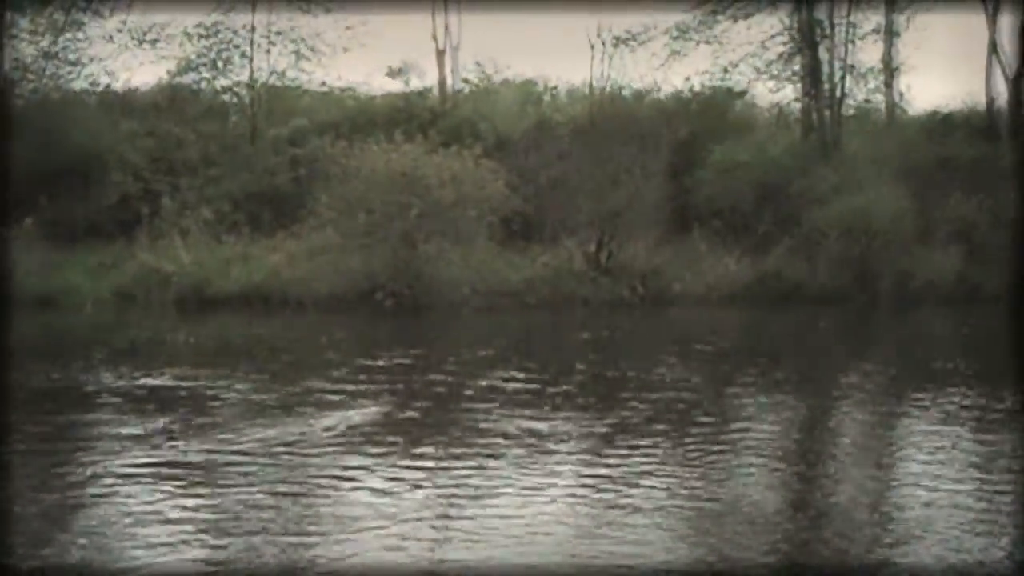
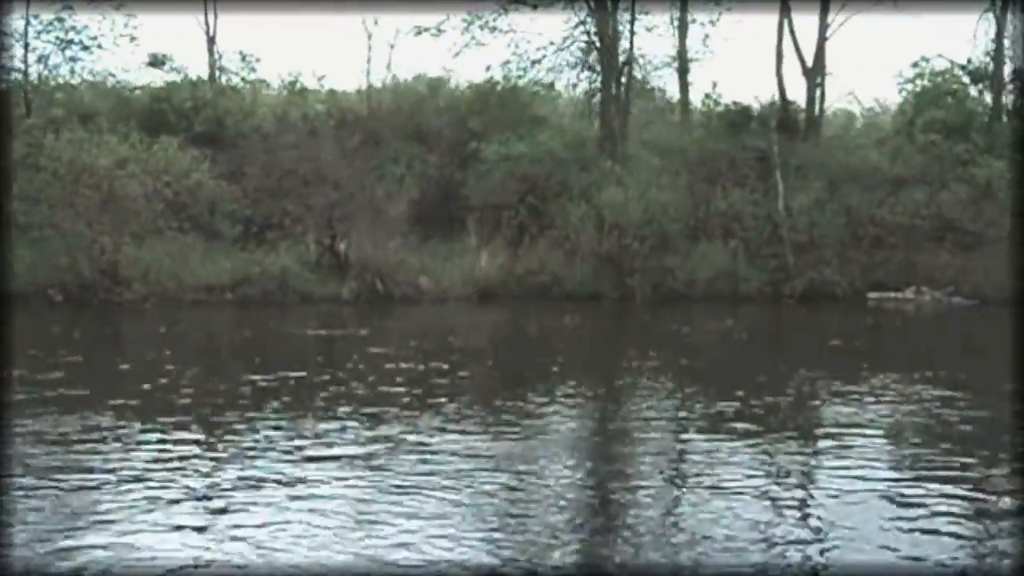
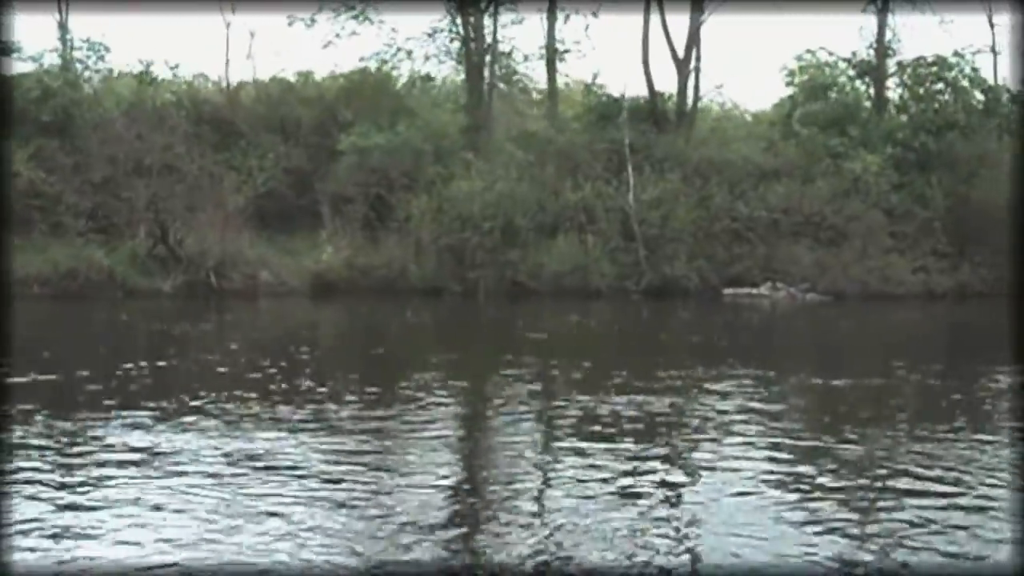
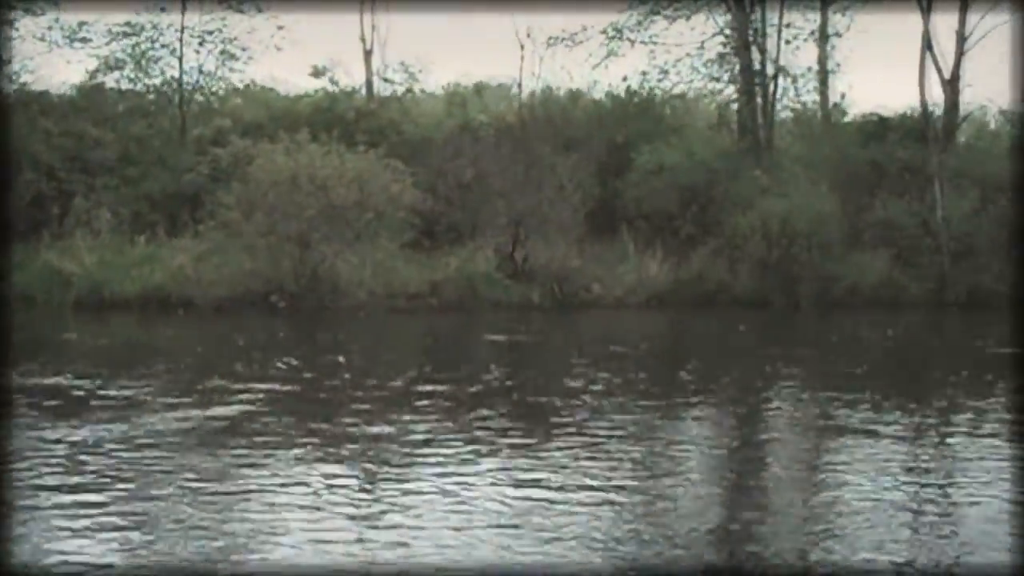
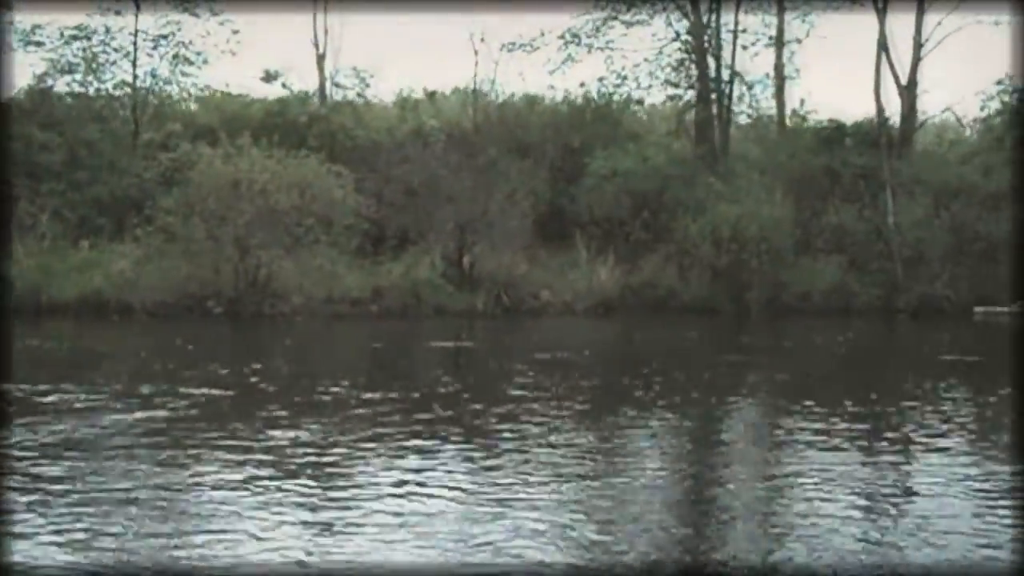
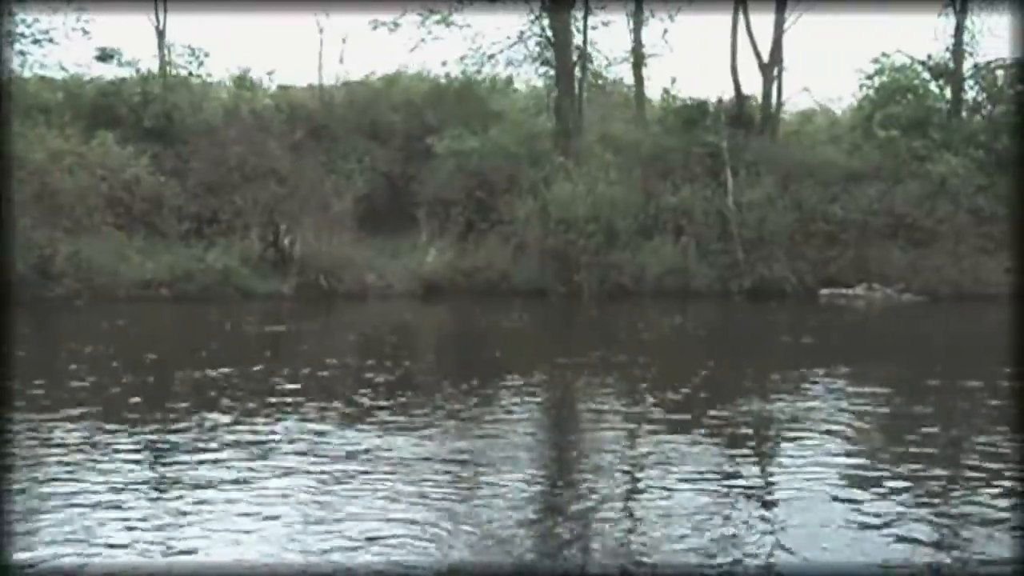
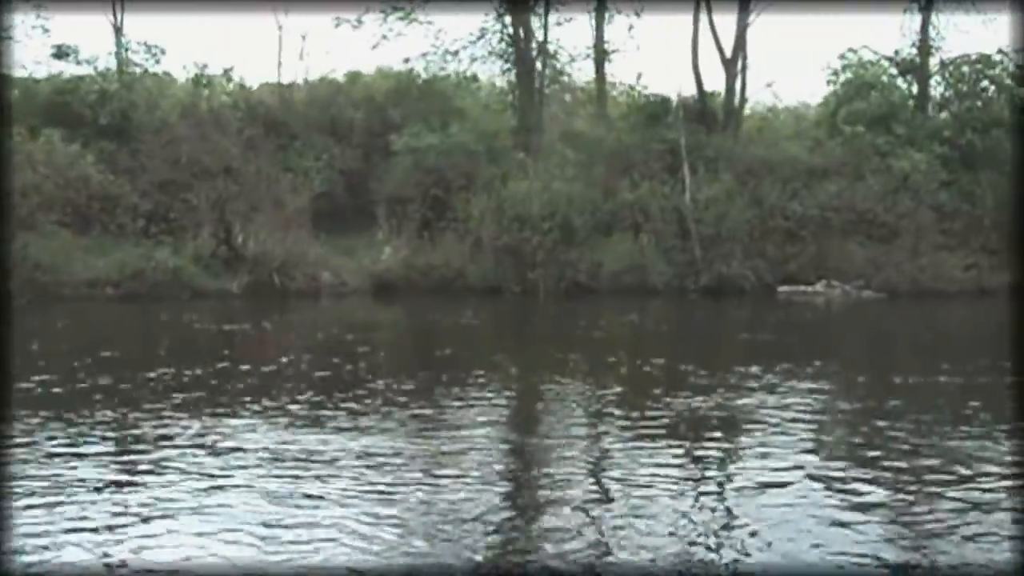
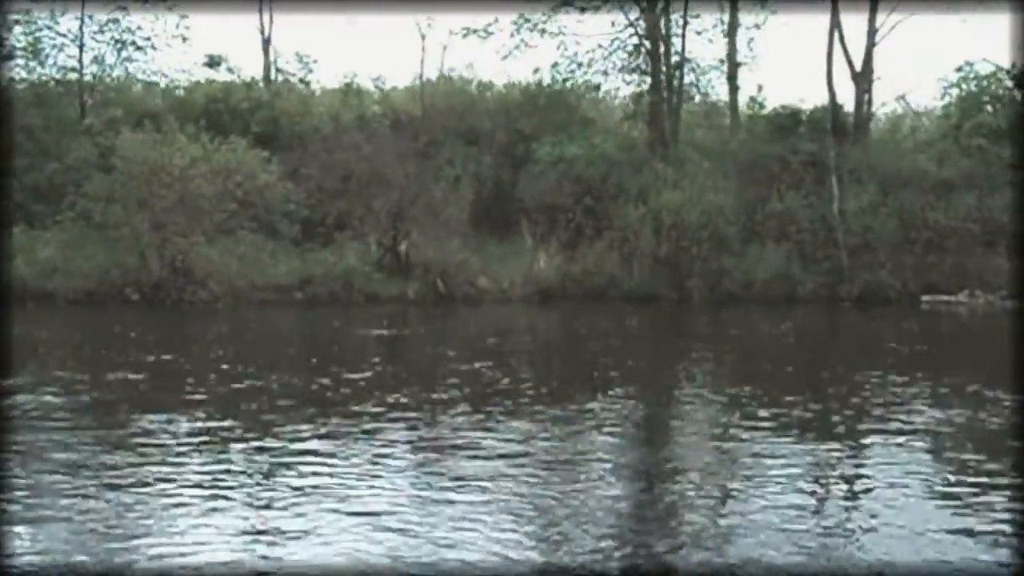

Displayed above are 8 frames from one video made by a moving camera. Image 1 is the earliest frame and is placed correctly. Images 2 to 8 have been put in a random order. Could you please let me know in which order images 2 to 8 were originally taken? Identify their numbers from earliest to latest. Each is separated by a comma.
4, 5, 8, 2, 6, 7, 3
